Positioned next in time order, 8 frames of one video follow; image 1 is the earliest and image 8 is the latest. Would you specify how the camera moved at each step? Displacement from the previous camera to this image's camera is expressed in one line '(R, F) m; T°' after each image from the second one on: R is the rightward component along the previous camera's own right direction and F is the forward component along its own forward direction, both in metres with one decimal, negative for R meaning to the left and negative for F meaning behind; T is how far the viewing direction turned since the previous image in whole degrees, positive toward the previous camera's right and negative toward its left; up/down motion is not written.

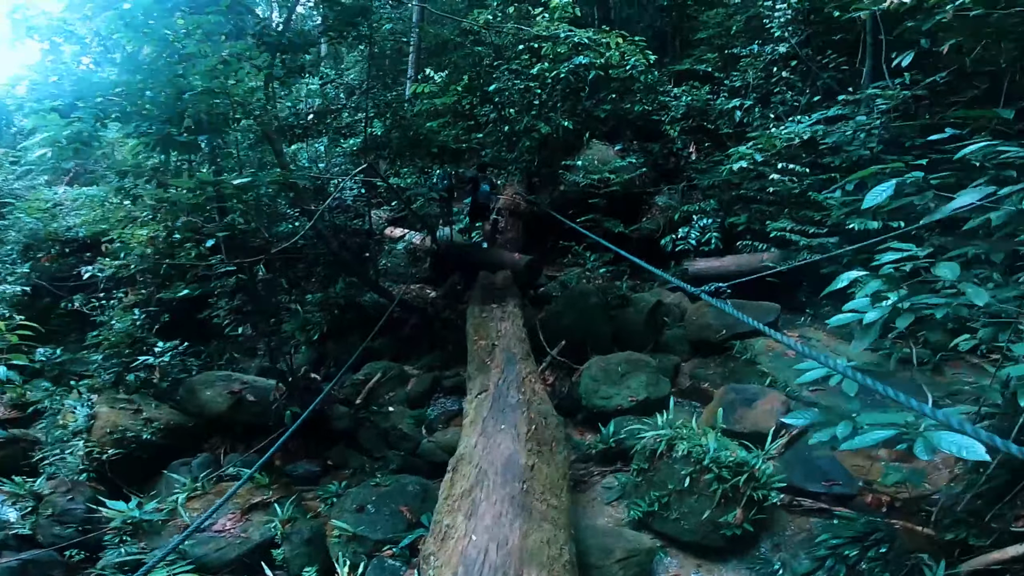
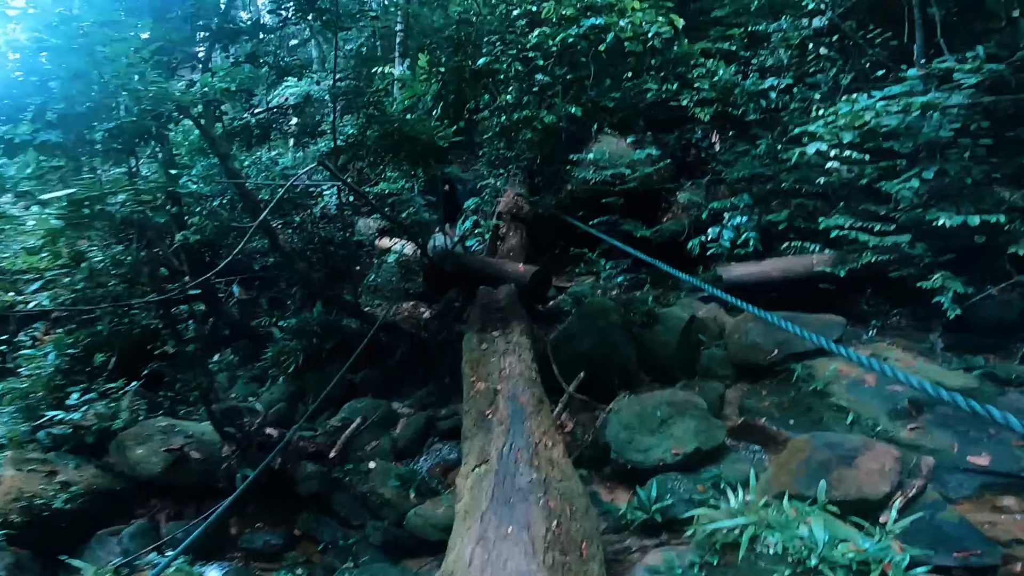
(0.0, +0.8) m; 0°
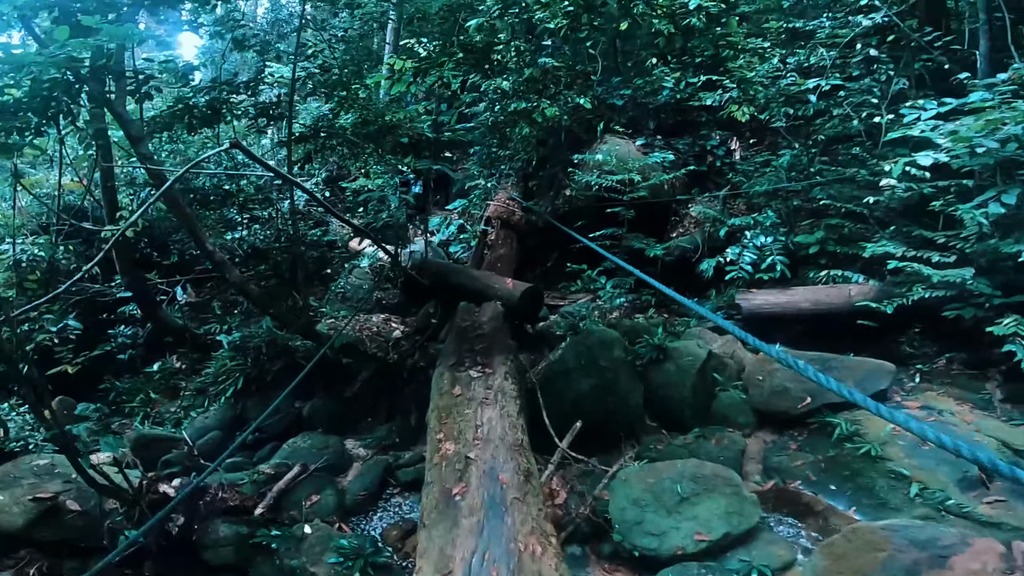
(0.0, +0.7) m; +1°
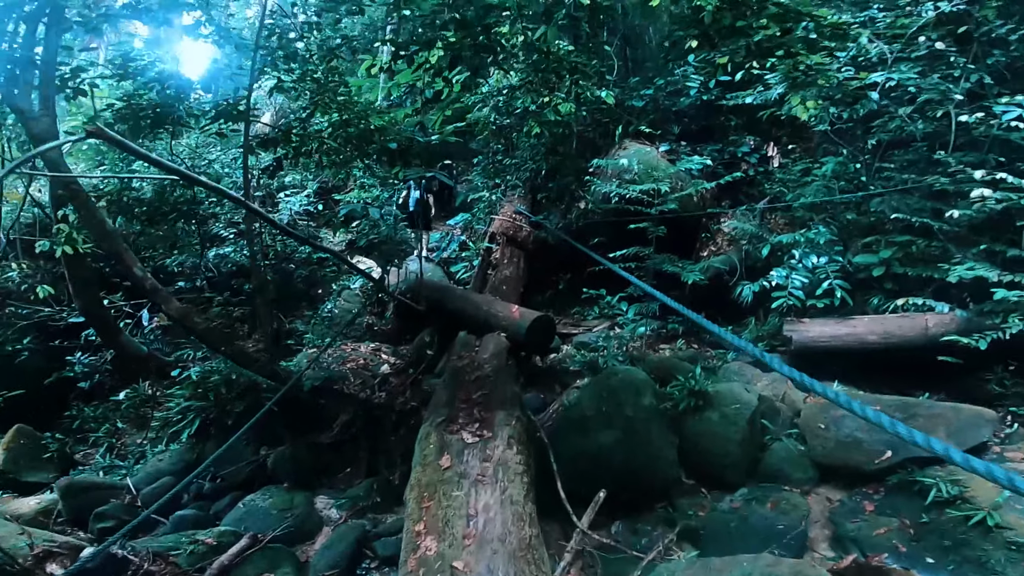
(0.0, +0.6) m; -1°
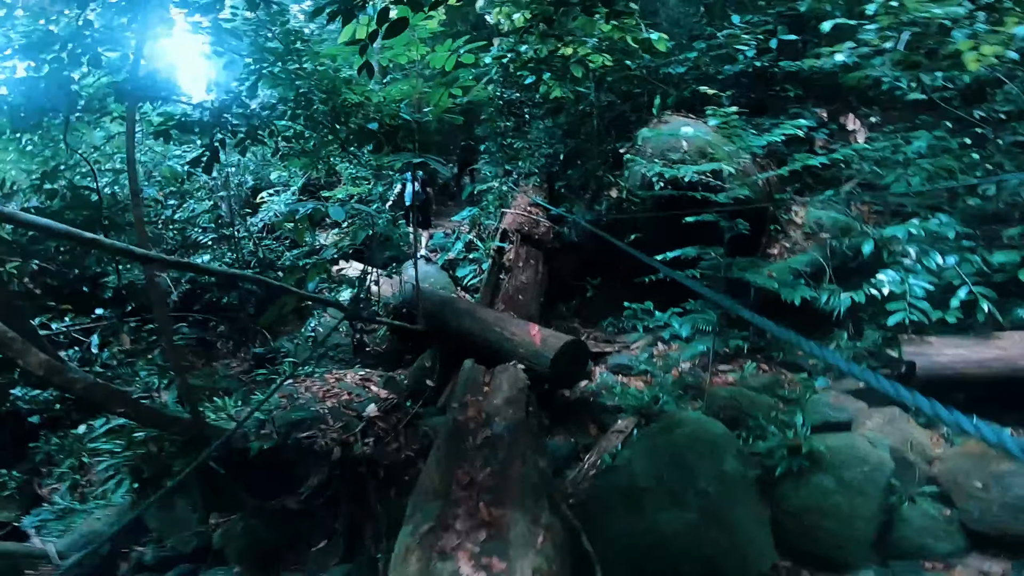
(0.0, +0.8) m; -2°
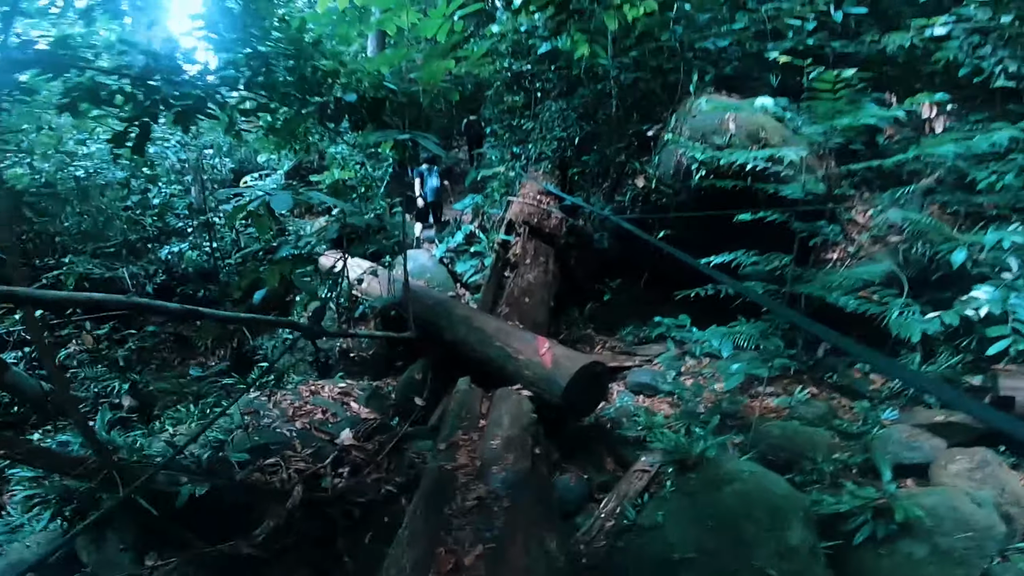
(0.0, +0.5) m; -1°
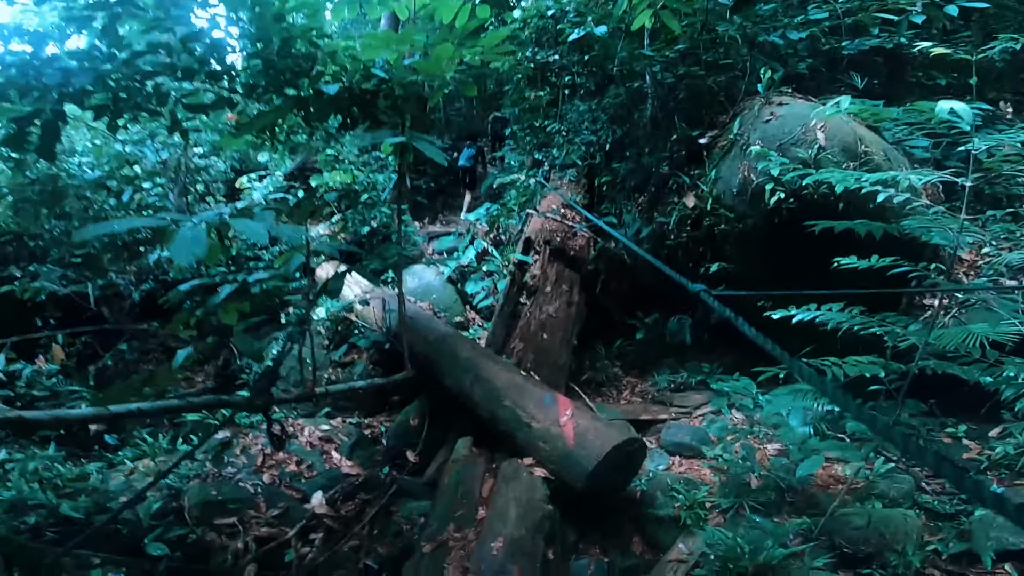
(0.0, +0.4) m; -2°
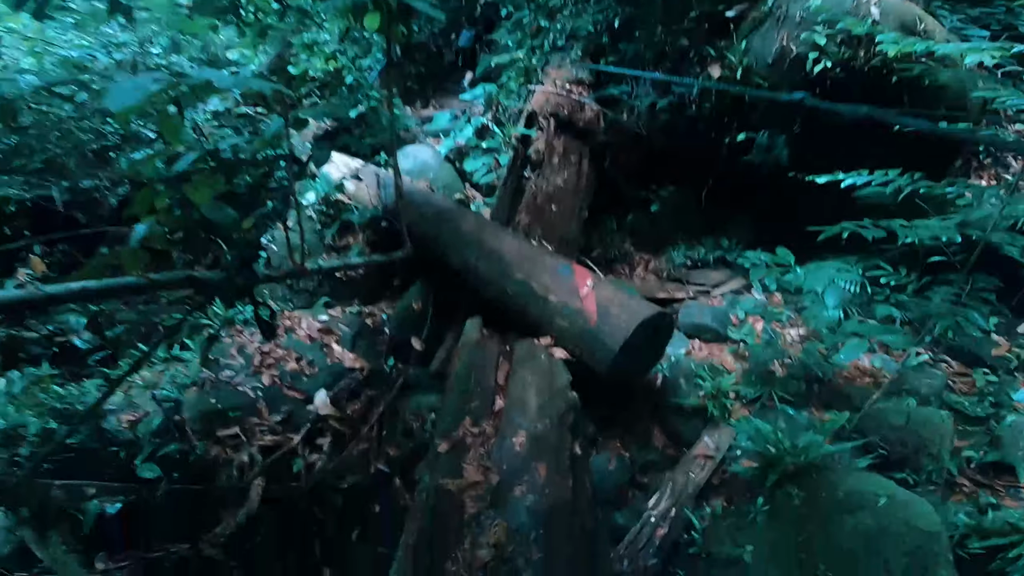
(-0.1, +0.1) m; +1°
